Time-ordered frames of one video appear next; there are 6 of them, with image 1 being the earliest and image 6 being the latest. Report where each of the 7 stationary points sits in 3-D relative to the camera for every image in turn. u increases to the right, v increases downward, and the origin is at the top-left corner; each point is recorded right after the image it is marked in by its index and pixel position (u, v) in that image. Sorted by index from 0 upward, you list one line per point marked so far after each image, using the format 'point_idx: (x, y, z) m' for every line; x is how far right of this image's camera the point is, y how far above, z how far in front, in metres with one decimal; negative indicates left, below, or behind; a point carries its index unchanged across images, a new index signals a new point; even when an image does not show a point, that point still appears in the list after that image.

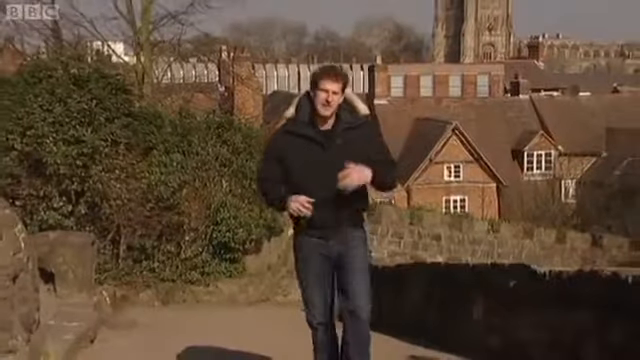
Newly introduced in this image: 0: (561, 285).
0: (+4.9, -2.1, +7.5) m
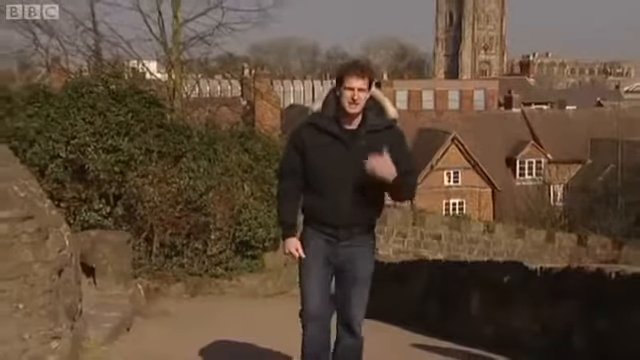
0: (+5.2, -2.3, +8.3) m
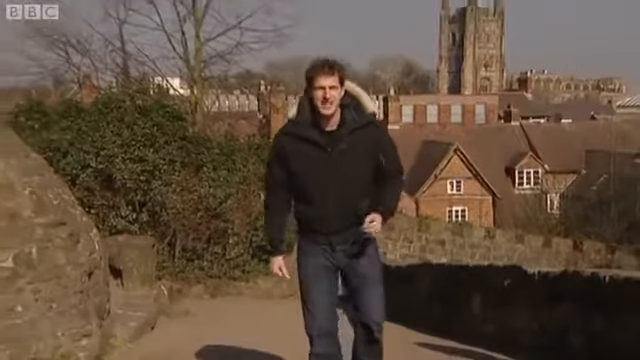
0: (+5.4, -2.5, +8.8) m
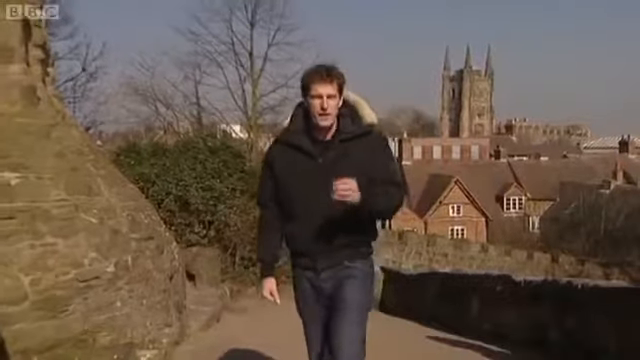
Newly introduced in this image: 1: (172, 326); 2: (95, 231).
0: (+6.3, -3.2, +10.9) m
1: (-4.2, -4.1, +10.3) m
2: (-6.0, -1.4, +9.8) m
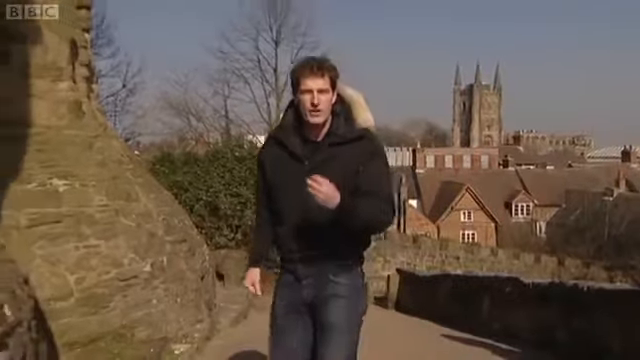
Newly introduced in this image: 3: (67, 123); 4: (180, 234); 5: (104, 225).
0: (+6.9, -3.5, +11.5) m
1: (-3.6, -4.3, +11.1) m
2: (-5.4, -1.6, +10.7) m
3: (-7.2, +1.7, +10.5) m
4: (-4.5, -1.7, +11.4) m
5: (-6.1, -1.3, +10.4) m
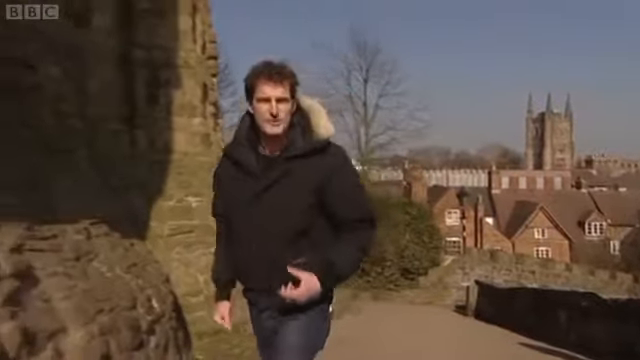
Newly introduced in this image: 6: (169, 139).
0: (+9.8, -4.2, +12.2) m
1: (-0.7, -5.0, +12.8) m
2: (-2.5, -2.2, +12.7) m
3: (-4.3, +1.0, +12.9) m
4: (-1.5, -2.3, +13.3) m
5: (-3.2, -1.9, +12.6) m
6: (-5.2, +1.4, +12.5) m
